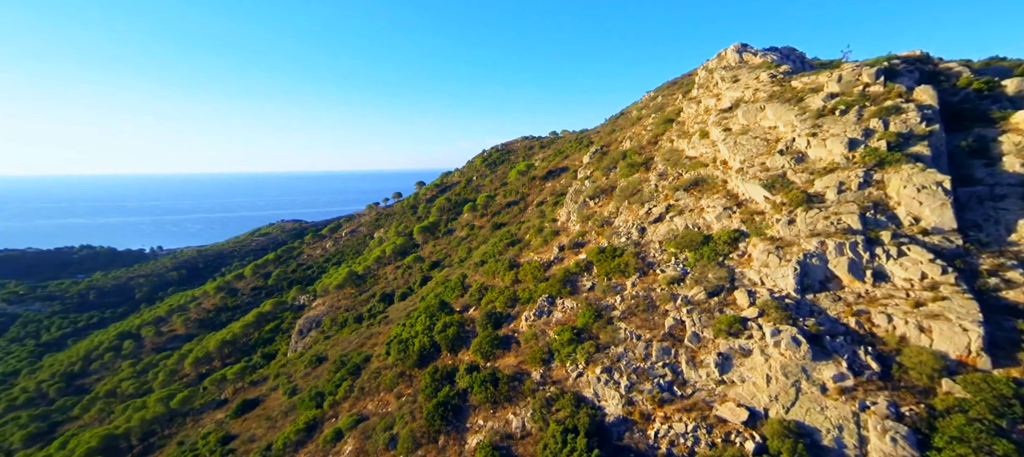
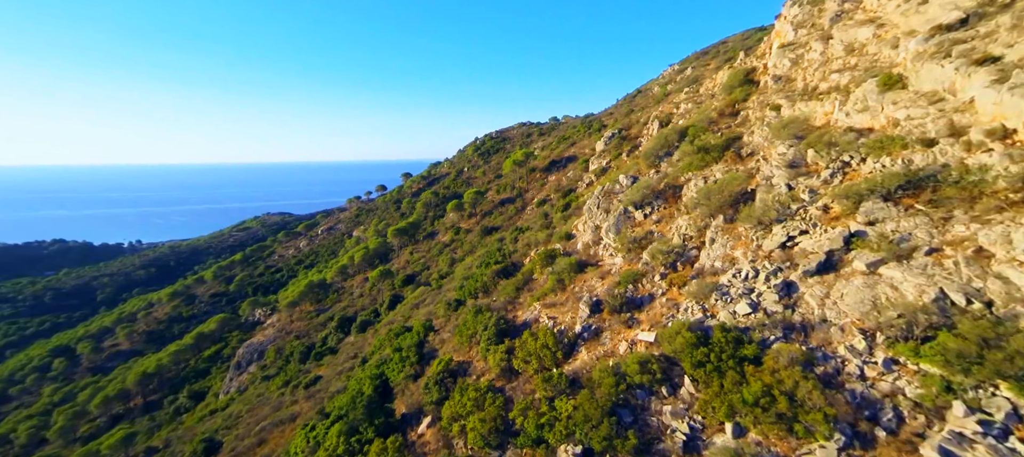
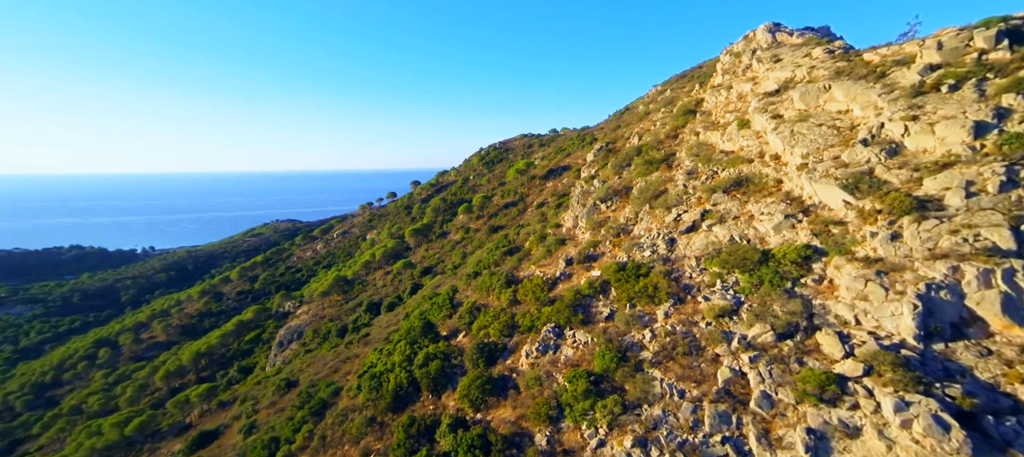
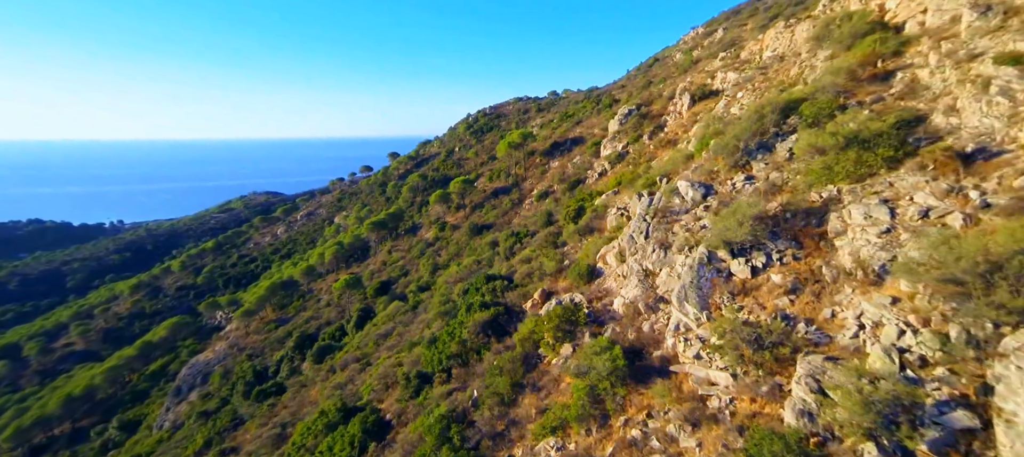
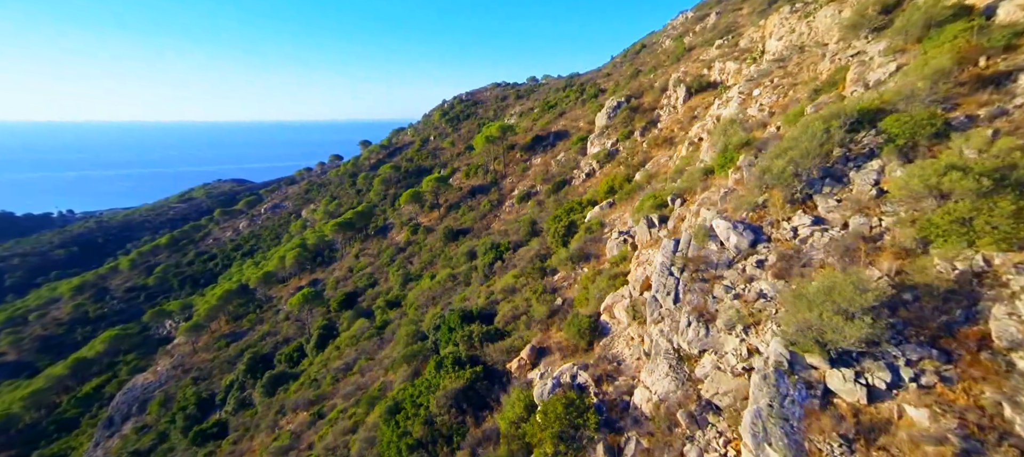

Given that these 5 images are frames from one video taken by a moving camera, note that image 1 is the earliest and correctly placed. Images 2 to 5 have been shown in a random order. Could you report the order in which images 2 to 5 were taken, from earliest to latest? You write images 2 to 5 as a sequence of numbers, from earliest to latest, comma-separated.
3, 2, 4, 5
